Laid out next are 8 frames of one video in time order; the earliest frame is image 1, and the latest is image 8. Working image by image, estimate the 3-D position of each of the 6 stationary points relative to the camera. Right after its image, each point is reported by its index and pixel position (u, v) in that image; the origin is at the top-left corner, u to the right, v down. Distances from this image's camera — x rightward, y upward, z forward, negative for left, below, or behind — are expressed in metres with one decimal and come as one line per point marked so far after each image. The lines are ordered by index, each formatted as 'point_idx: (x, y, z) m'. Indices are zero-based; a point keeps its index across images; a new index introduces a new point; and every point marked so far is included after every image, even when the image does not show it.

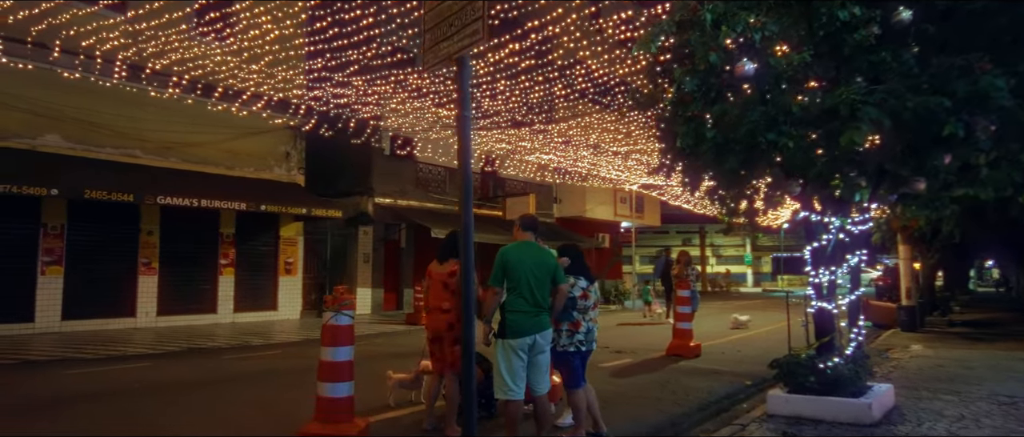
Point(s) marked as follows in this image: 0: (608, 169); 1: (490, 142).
0: (+2.3, +1.2, +17.9) m
1: (-0.5, +1.6, +15.9) m
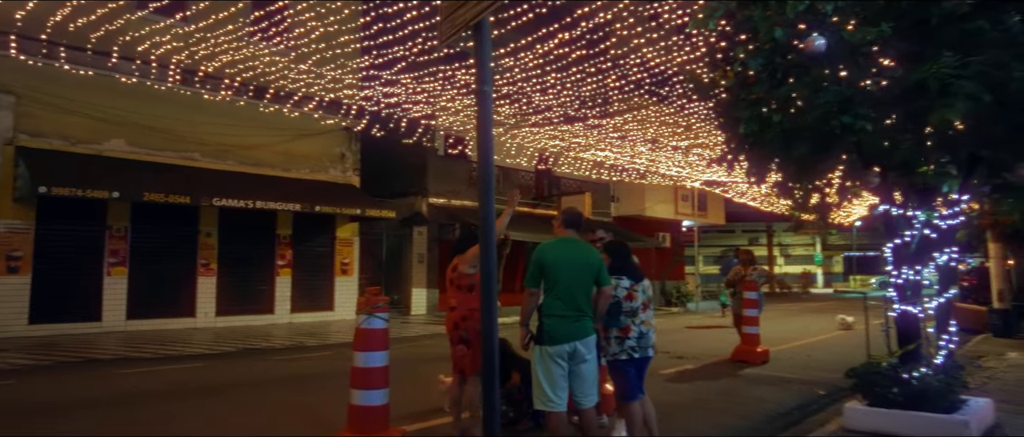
0: (+3.6, +1.2, +17.2) m
1: (+0.6, +1.7, +15.5) m
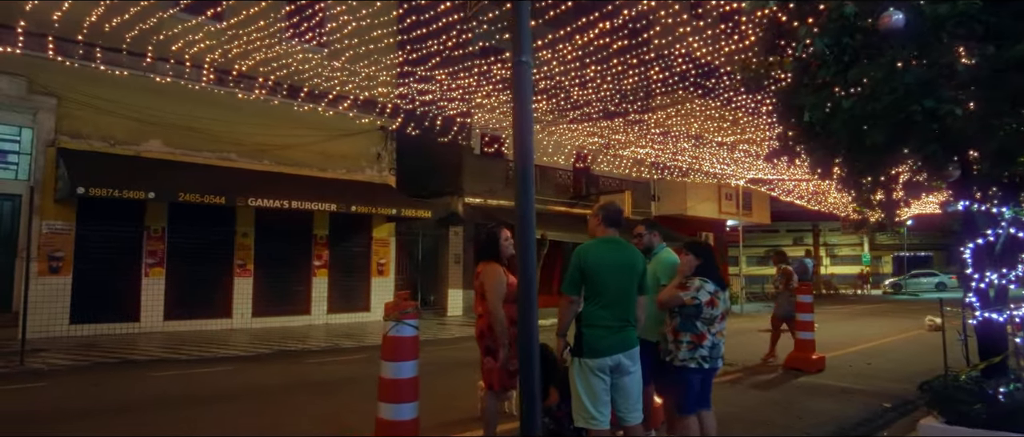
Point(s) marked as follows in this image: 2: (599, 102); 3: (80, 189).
0: (+4.5, +1.2, +16.6) m
1: (+1.4, +1.7, +15.1) m
2: (+1.4, +1.8, +11.8) m
3: (-6.8, +0.5, +11.8) m
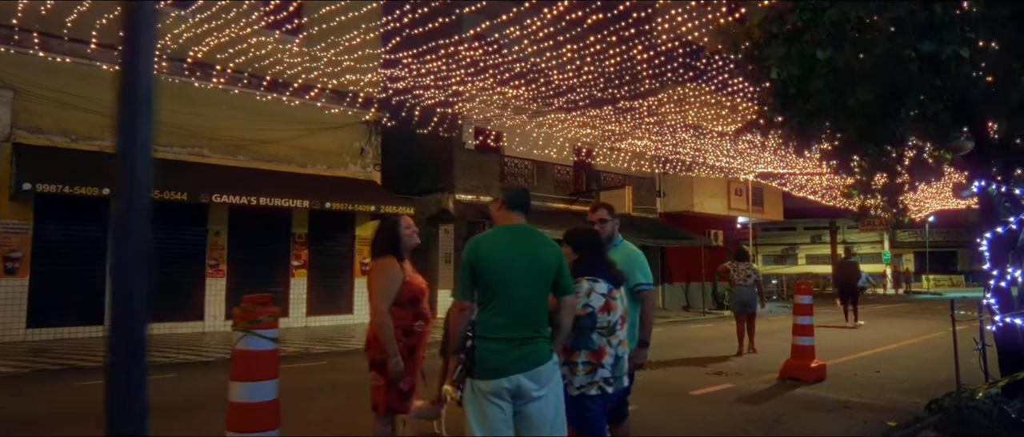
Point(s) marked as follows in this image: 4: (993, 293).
0: (+4.3, +1.3, +15.7) m
1: (+1.1, +1.7, +14.2) m
2: (+1.1, +1.9, +10.9) m
3: (-7.1, +0.5, +11.1) m
4: (+3.5, -0.5, +5.4) m
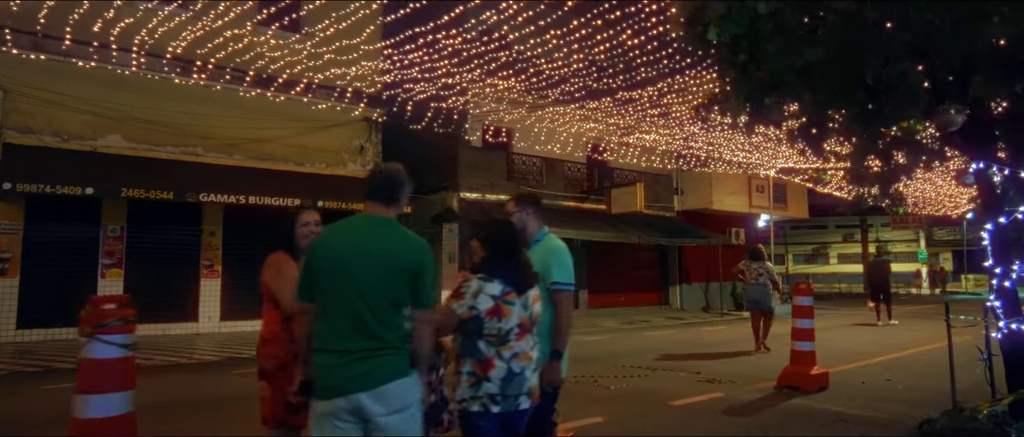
0: (+4.3, +1.4, +14.9) m
1: (+1.1, +1.8, +13.6) m
2: (+0.9, +1.9, +10.3) m
3: (-7.3, +0.5, +10.8) m
4: (+3.1, -0.5, +4.8) m
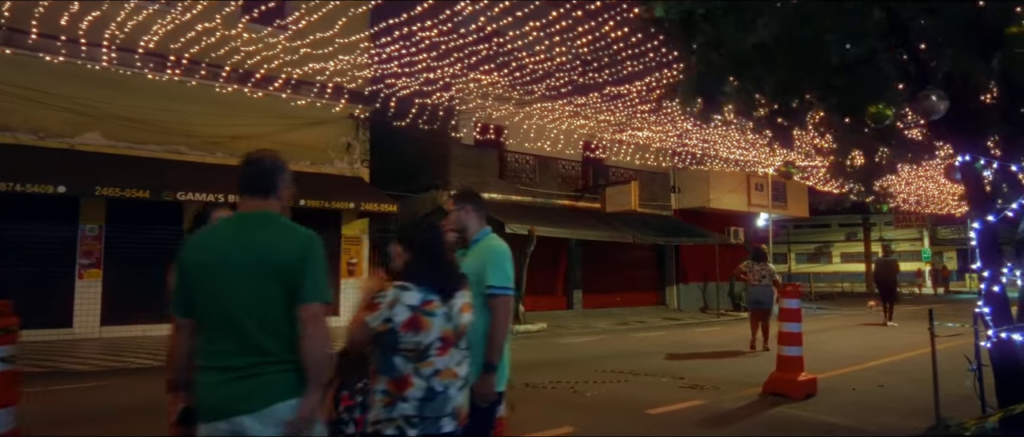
0: (+4.1, +1.4, +14.6) m
1: (+0.9, +1.8, +13.3) m
2: (+0.7, +1.9, +10.0) m
3: (-7.5, +0.5, +10.5) m
4: (+2.9, -0.5, +4.4) m
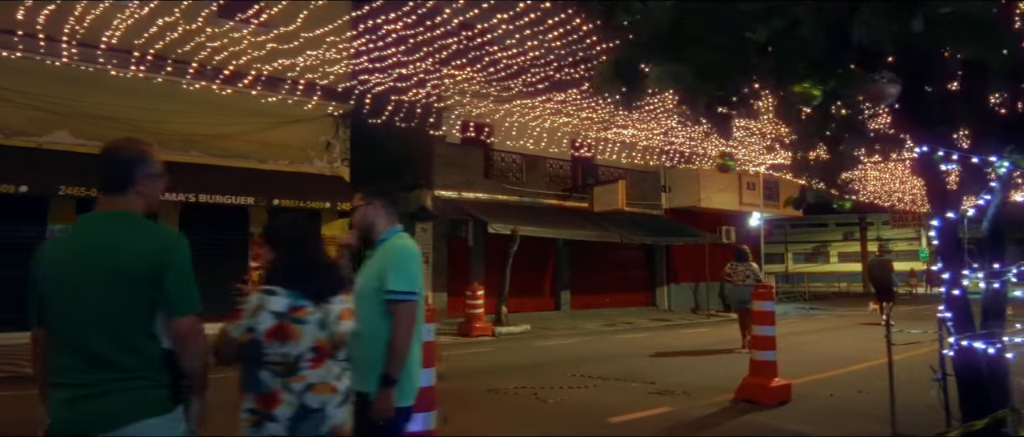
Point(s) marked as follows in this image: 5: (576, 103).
0: (+3.8, +1.4, +14.3) m
1: (+0.6, +1.8, +13.0) m
2: (+0.3, +2.0, +9.7) m
3: (-7.8, +0.5, +10.3) m
4: (+2.5, -0.4, +4.1) m
5: (+1.0, +1.8, +11.5) m
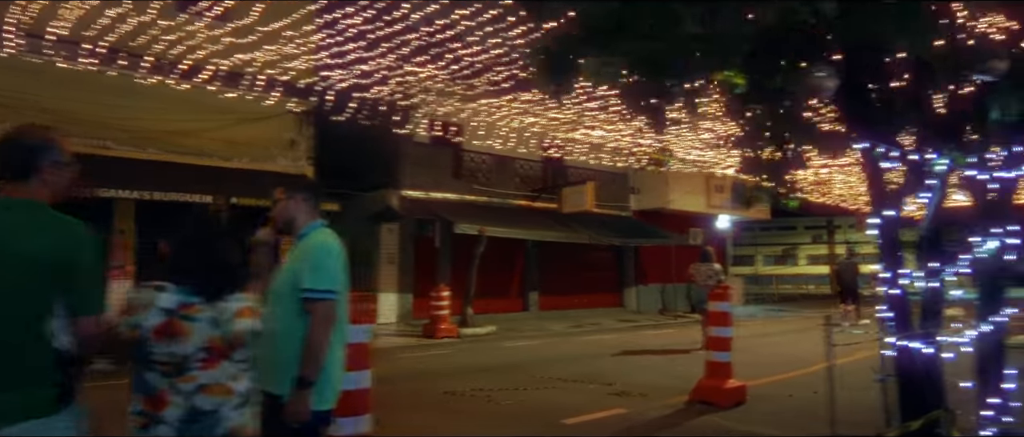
0: (+3.1, +1.4, +14.3) m
1: (0.0, +1.8, +12.9) m
2: (-0.2, +2.0, +9.6) m
3: (-8.3, +0.5, +9.9) m
4: (+2.2, -0.4, +4.1) m
5: (+0.4, +1.8, +11.5) m
